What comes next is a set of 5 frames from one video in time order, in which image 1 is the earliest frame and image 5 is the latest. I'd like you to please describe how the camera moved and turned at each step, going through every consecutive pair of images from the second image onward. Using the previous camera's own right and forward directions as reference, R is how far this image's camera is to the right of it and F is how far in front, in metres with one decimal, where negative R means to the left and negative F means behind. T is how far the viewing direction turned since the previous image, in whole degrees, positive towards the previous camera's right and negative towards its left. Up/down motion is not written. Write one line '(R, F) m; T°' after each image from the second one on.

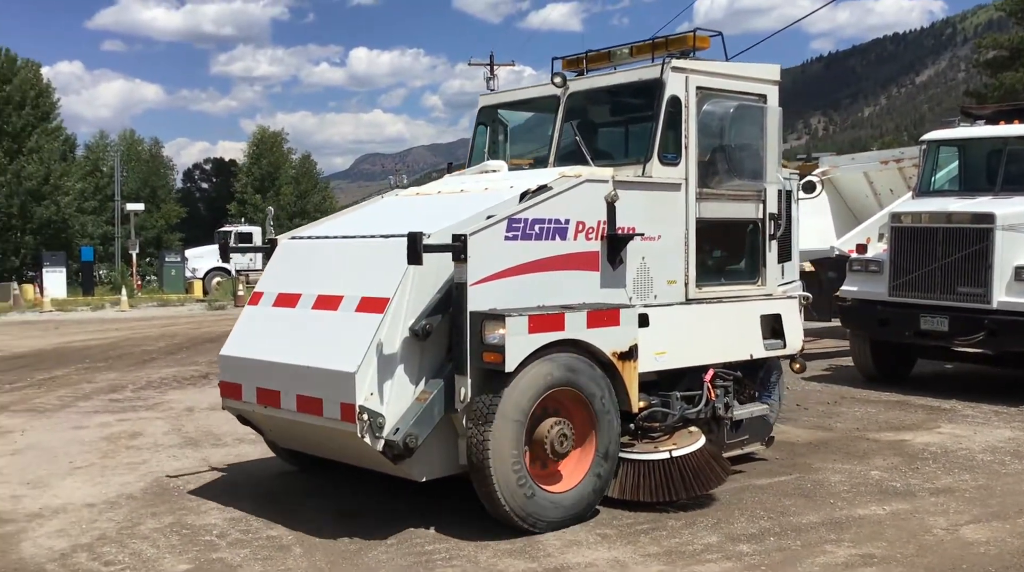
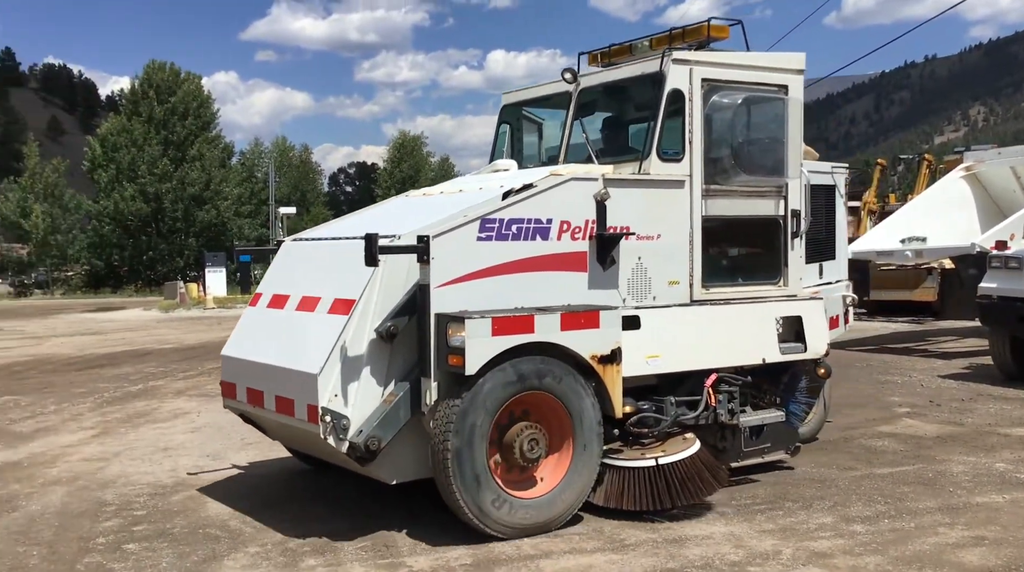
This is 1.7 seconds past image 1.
(+0.1, -0.8) m; -9°
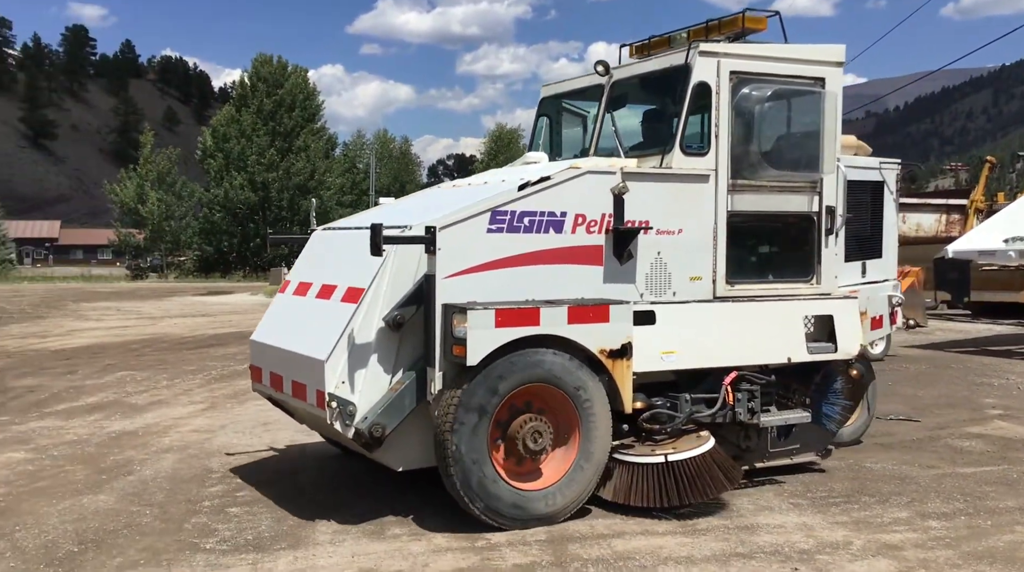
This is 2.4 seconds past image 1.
(+0.1, -0.4) m; -6°
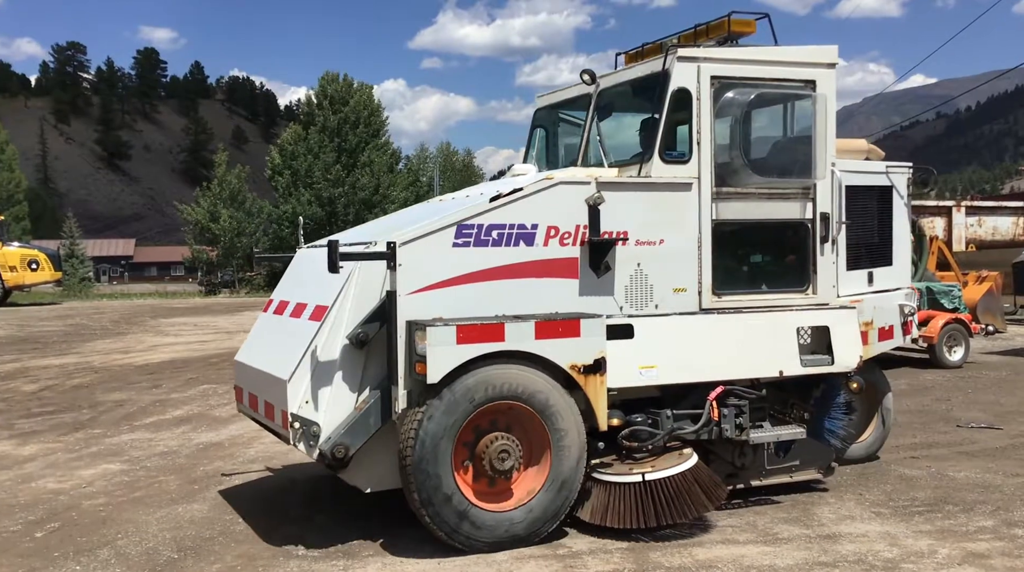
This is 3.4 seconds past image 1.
(-0.2, -0.3) m; -4°
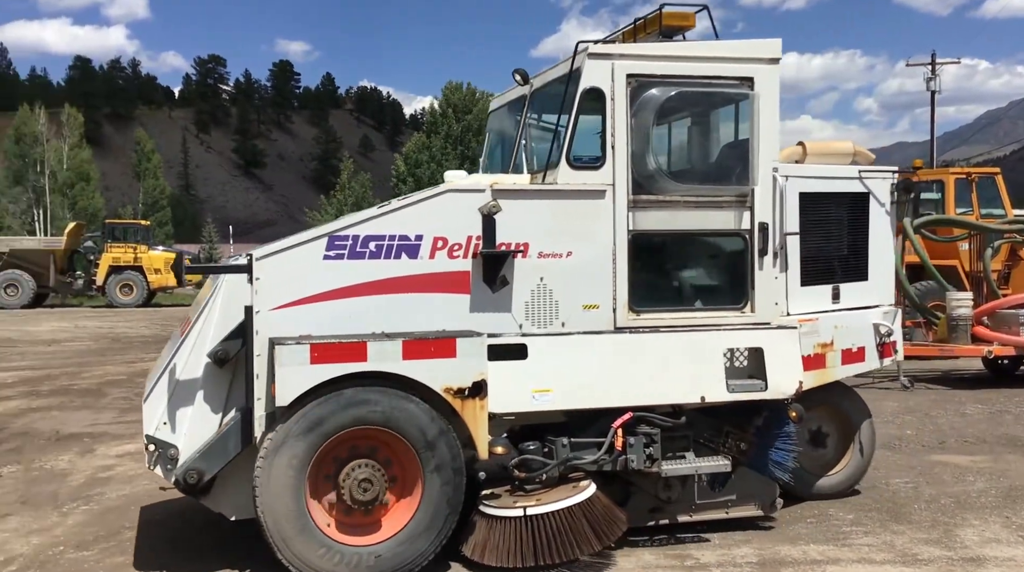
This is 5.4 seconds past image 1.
(+0.6, +0.2) m; -7°
